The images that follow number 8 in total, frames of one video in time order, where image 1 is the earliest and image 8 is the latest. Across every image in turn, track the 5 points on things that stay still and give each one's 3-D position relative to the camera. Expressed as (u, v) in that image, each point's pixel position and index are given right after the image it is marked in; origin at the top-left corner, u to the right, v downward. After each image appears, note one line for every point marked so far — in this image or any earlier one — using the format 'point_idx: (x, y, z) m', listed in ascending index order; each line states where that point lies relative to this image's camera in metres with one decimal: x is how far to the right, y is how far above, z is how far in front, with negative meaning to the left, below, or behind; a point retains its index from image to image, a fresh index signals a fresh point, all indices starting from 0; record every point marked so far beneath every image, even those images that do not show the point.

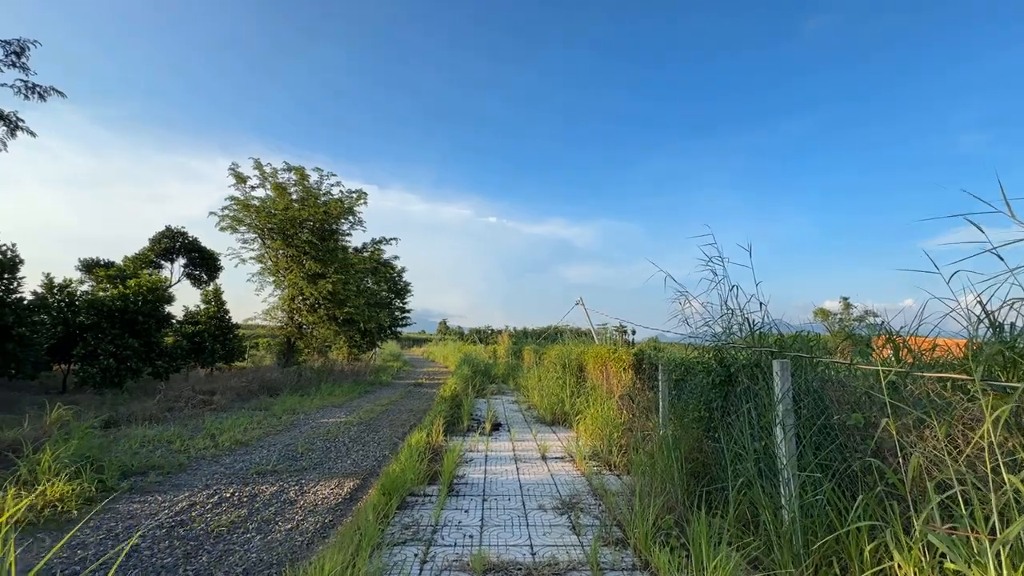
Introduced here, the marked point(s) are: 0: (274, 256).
0: (-6.7, +0.9, +13.1) m
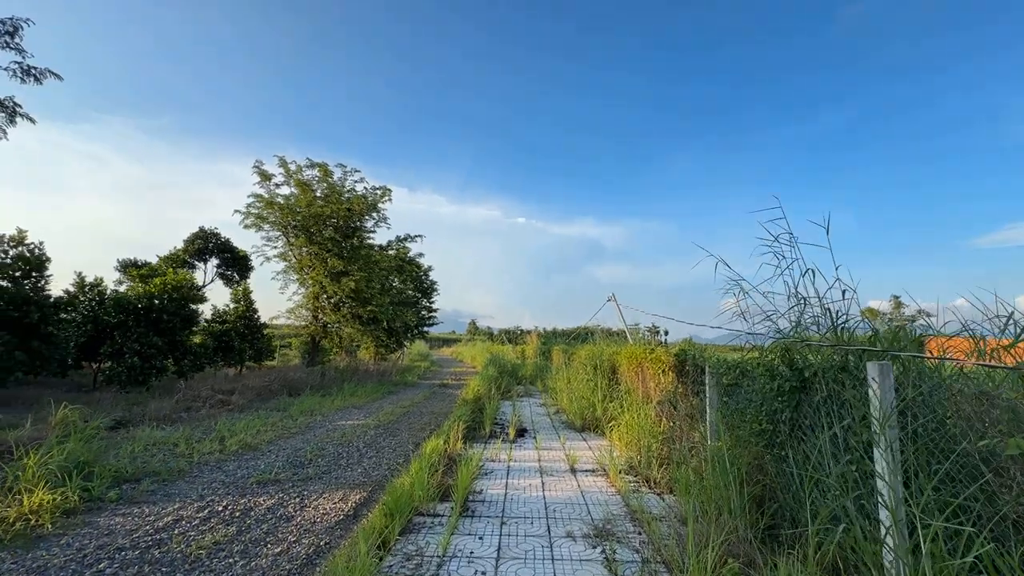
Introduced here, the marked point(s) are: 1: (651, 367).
0: (-5.9, +1.0, +12.9) m
1: (+1.7, -1.0, +5.9) m
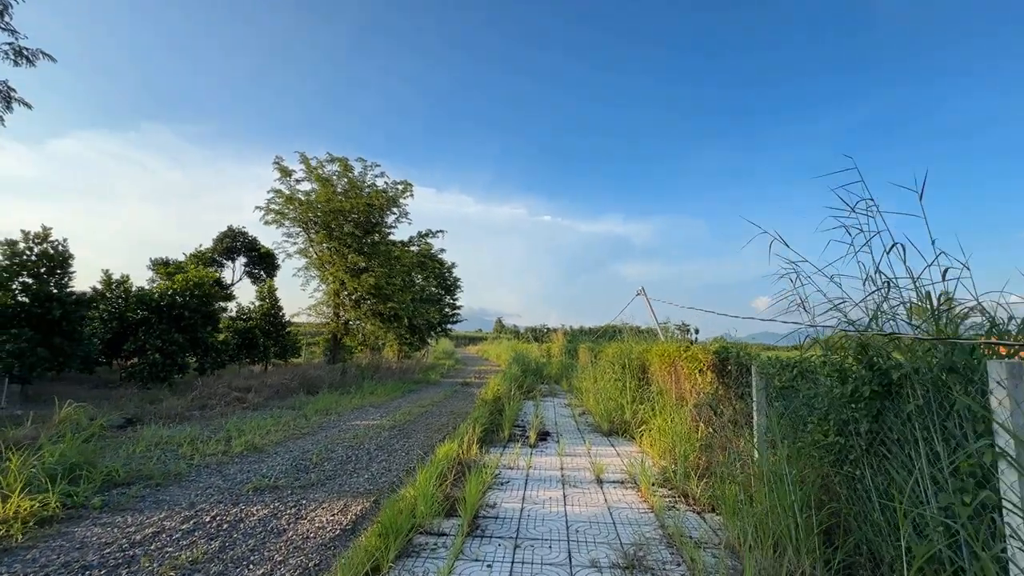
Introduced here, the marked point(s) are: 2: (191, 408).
0: (-5.3, +1.1, +12.8) m
1: (+2.0, -0.9, +5.4) m
2: (-5.1, -1.9, +7.4) m
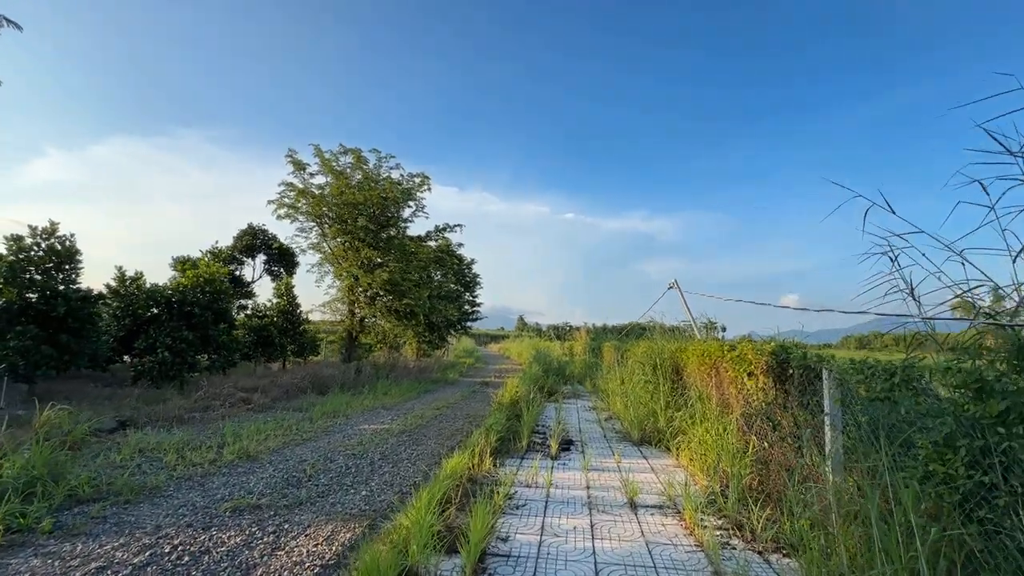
0: (-4.8, +1.2, +12.4) m
1: (+2.2, -0.8, +4.7) m
2: (-4.8, -1.8, +7.0) m
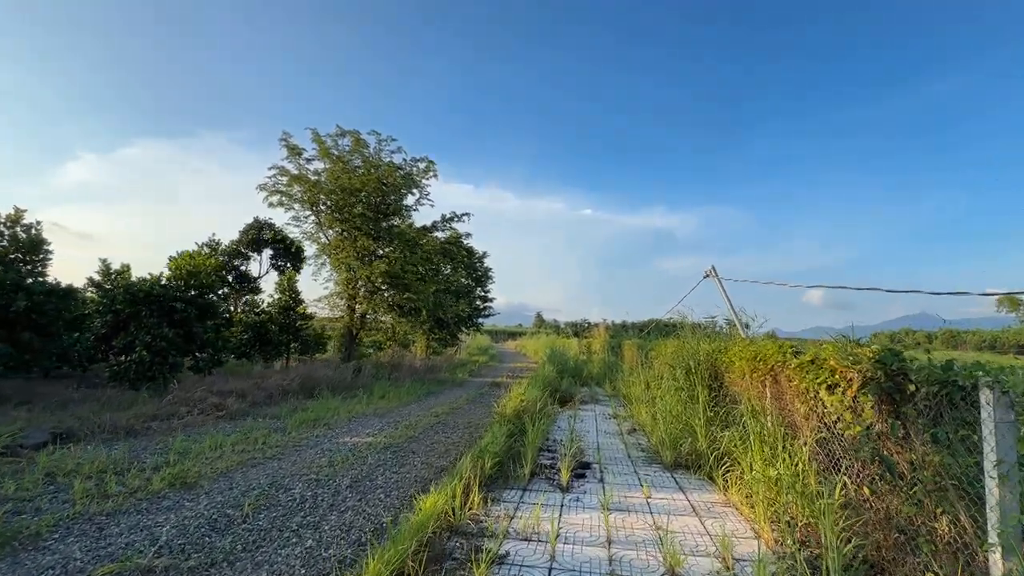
0: (-4.5, +1.3, +11.5) m
1: (+2.1, -0.7, +3.5) m
2: (-4.7, -1.7, +6.2) m
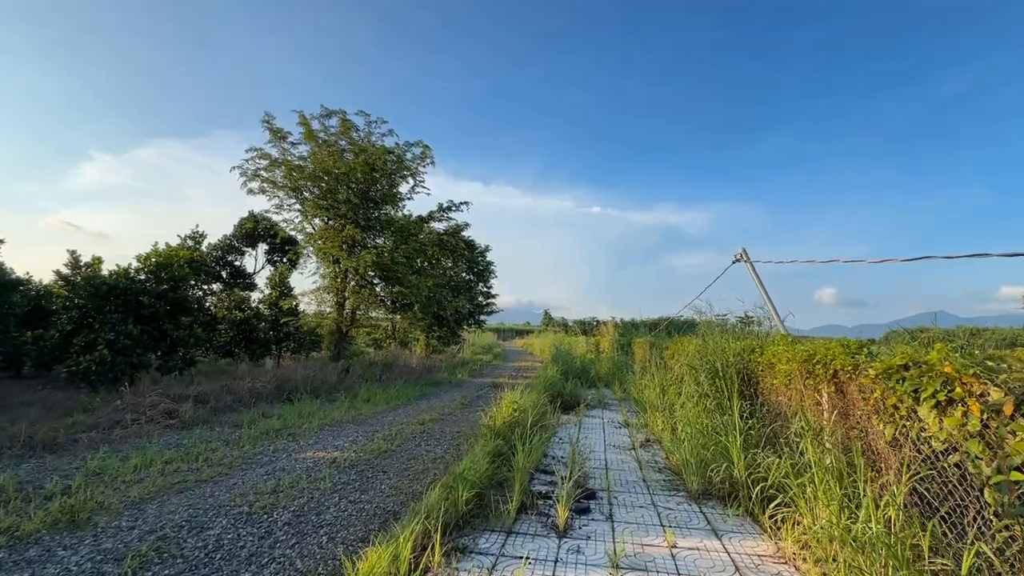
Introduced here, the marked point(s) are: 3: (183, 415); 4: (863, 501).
0: (-4.5, +1.5, +10.7) m
1: (+2.0, -0.6, +2.6) m
2: (-4.8, -1.6, +5.3) m
3: (-4.1, -1.6, +5.9) m
4: (+1.8, -1.0, +2.5) m
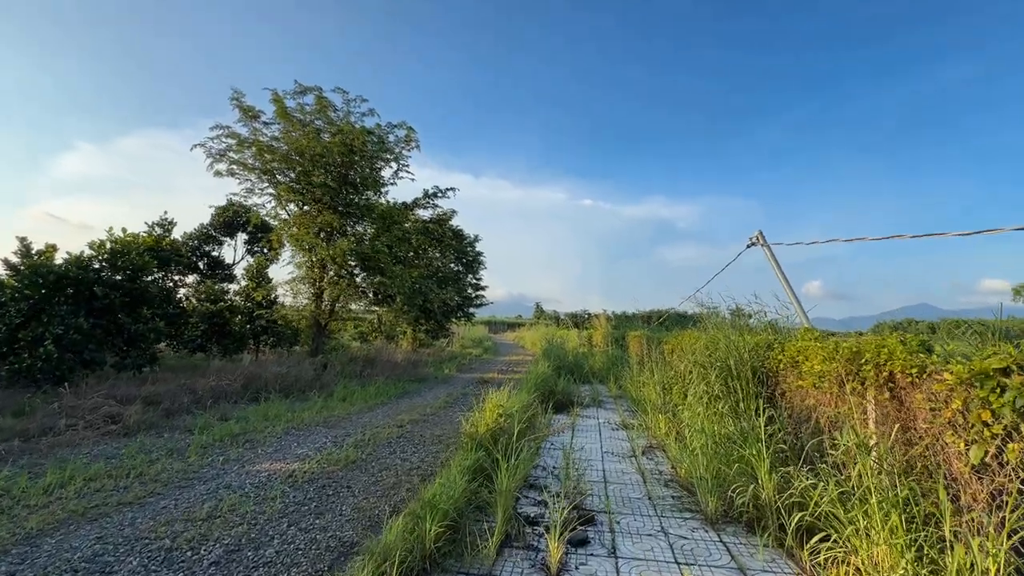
0: (-4.7, +1.7, +9.9) m
1: (+1.9, -0.5, +2.0) m
2: (-4.9, -1.5, +4.6) m
3: (-4.3, -1.5, +5.2) m
4: (+1.7, -1.0, +1.9) m
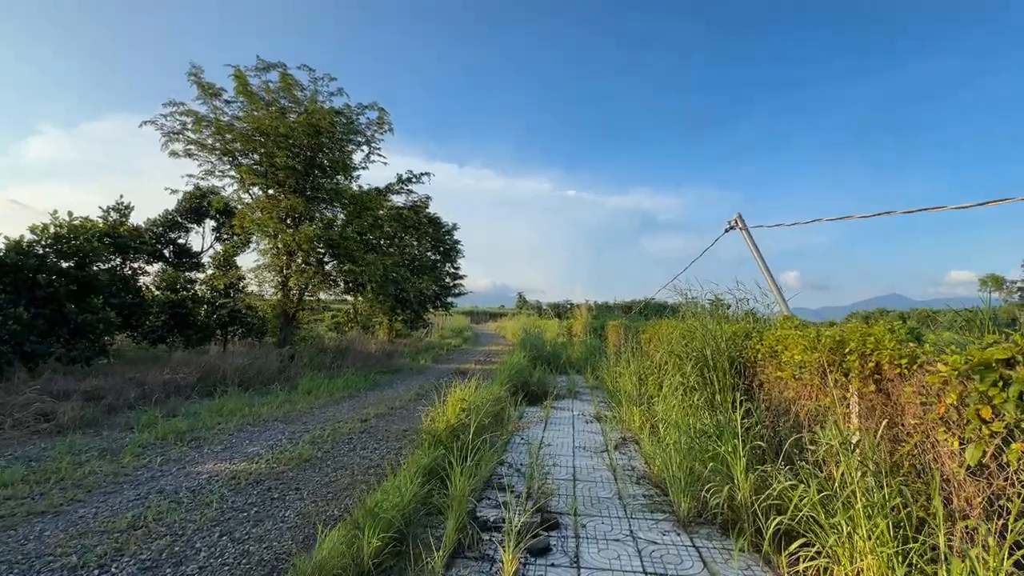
0: (-5.2, +1.9, +9.4) m
1: (+1.7, -0.4, +1.8) m
2: (-5.2, -1.3, +4.2) m
3: (-4.6, -1.3, +4.8) m
4: (+1.4, -0.9, +1.7) m
